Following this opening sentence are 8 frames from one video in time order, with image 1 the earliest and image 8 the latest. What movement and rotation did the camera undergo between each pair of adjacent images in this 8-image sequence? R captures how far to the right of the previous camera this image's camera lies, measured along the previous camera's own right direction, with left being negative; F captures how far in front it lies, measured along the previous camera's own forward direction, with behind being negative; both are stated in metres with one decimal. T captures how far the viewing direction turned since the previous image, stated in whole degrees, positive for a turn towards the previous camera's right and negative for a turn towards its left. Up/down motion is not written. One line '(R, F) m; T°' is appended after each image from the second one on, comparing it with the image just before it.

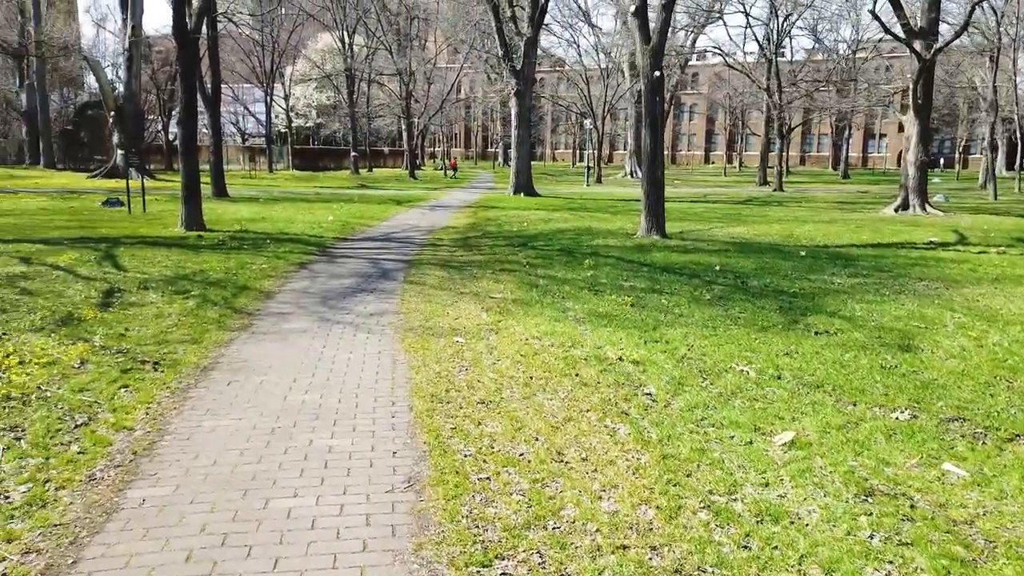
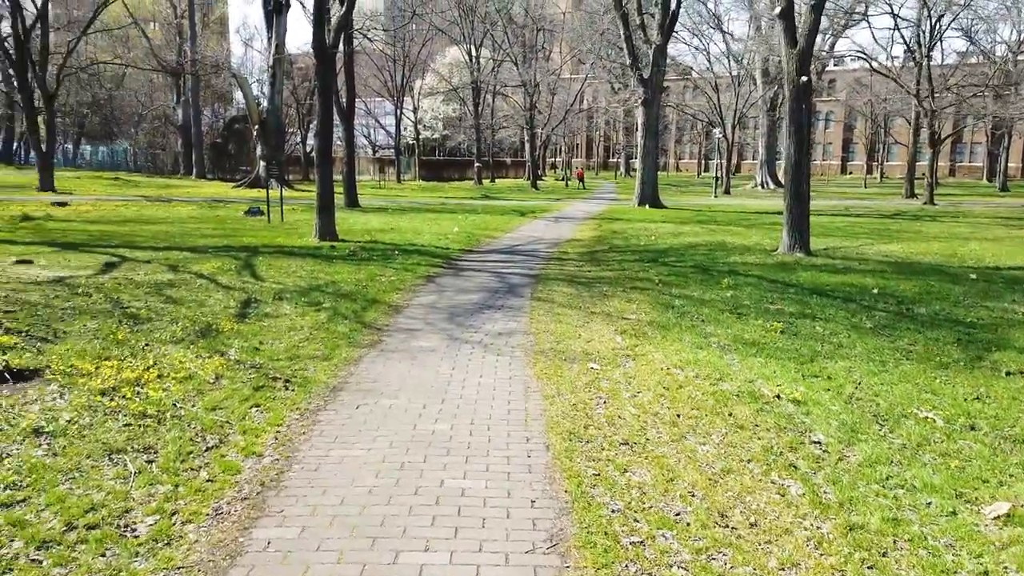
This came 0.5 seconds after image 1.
(-0.2, +0.5) m; -9°
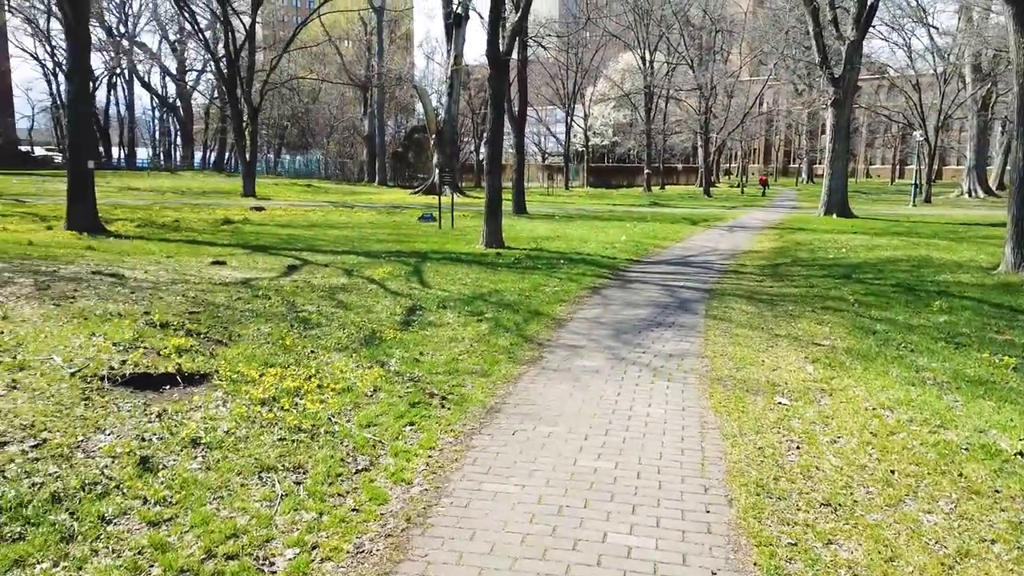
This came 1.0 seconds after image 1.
(-0.1, +0.5) m; -13°
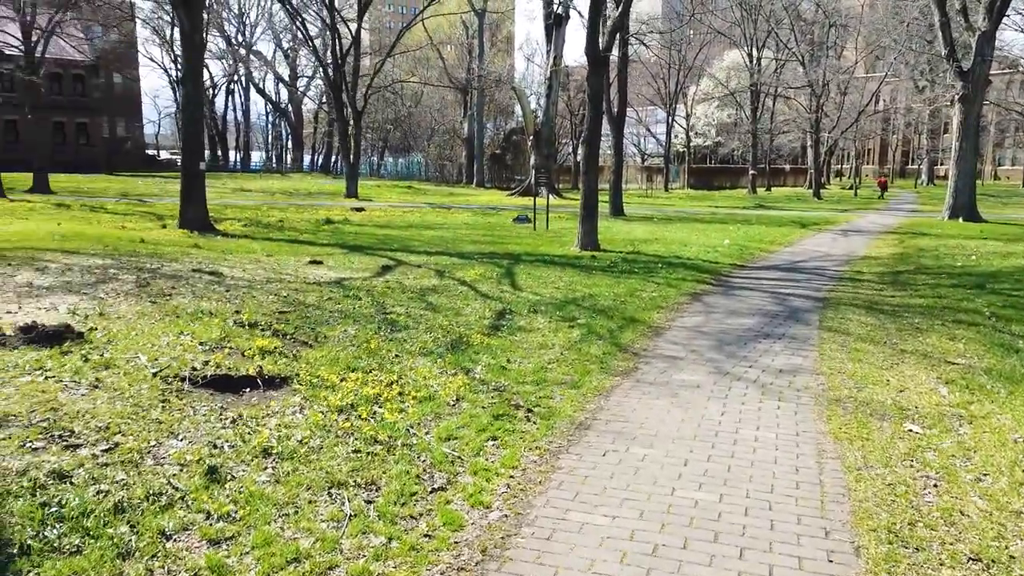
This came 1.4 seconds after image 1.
(0.0, +0.4) m; -7°
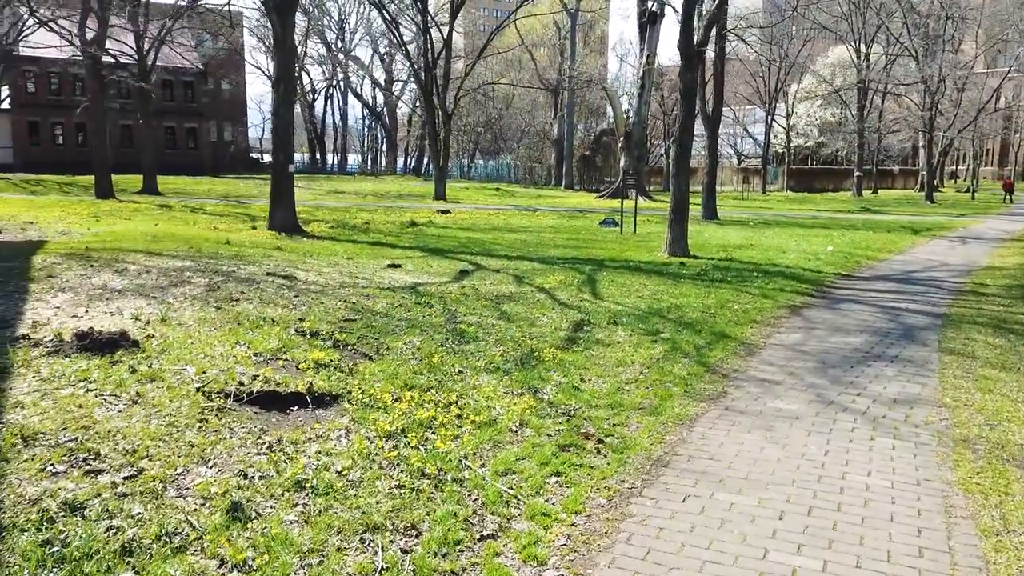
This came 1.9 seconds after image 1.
(+0.1, +0.5) m; -7°
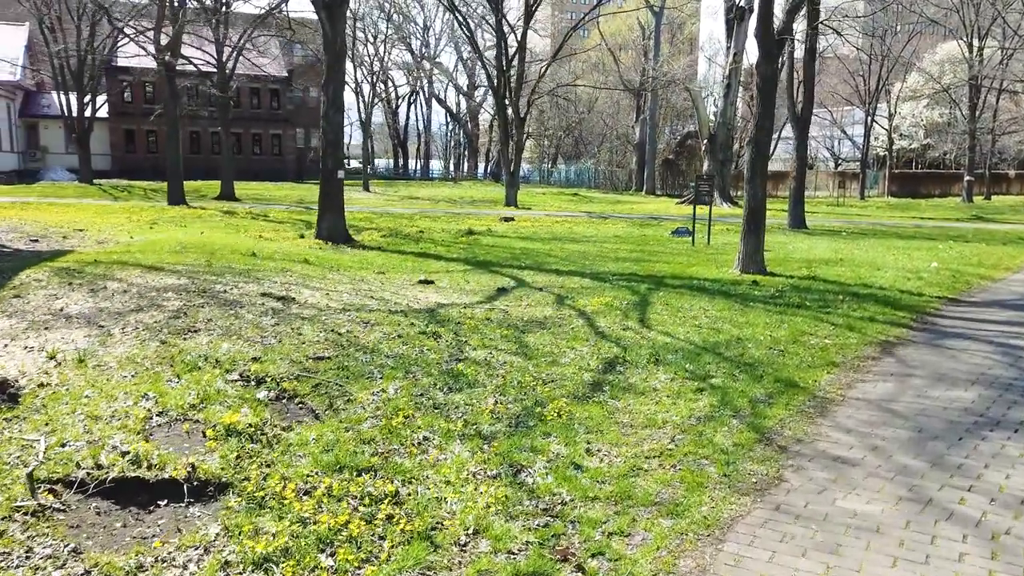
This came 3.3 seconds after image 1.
(+0.6, +1.4) m; -6°
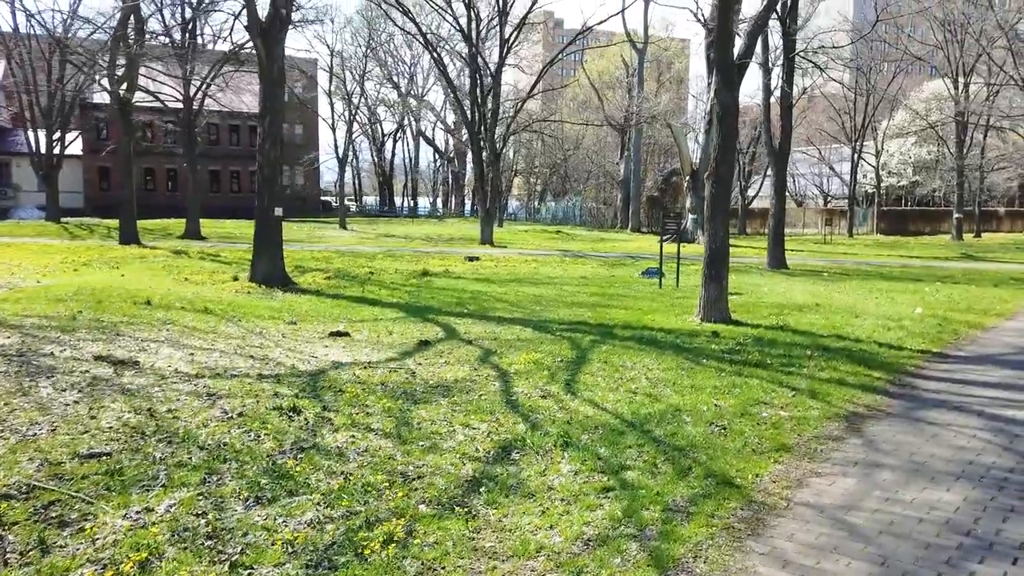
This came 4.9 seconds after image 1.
(+1.0, +1.4) m; 0°
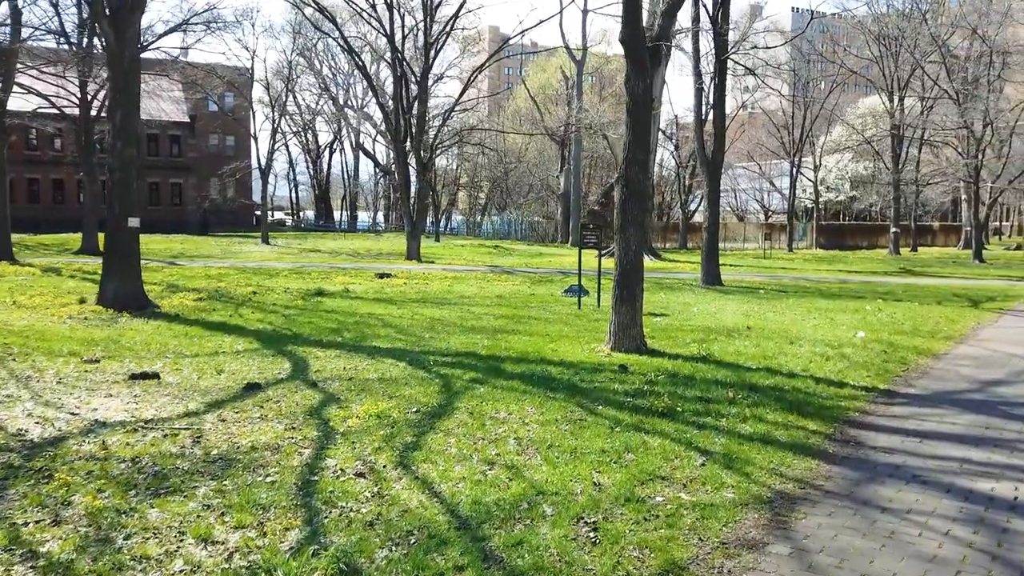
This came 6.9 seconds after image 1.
(+1.0, +2.0) m; +4°
